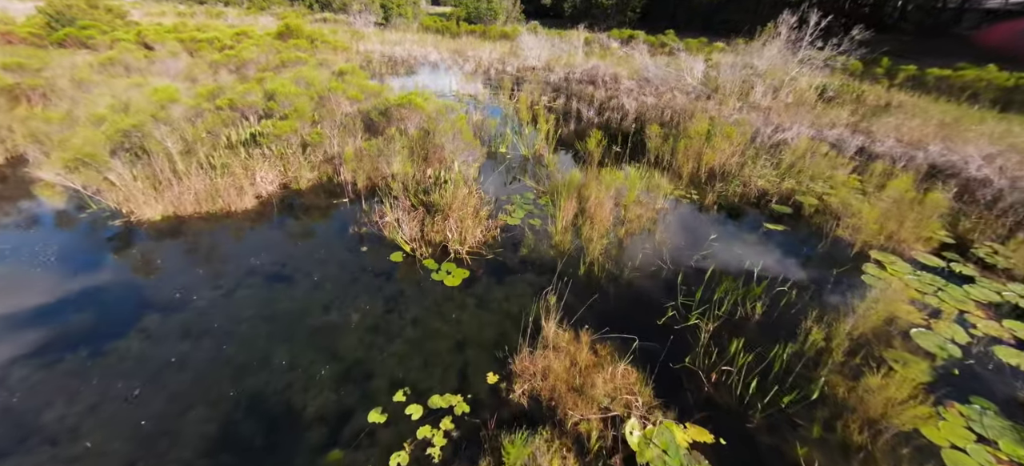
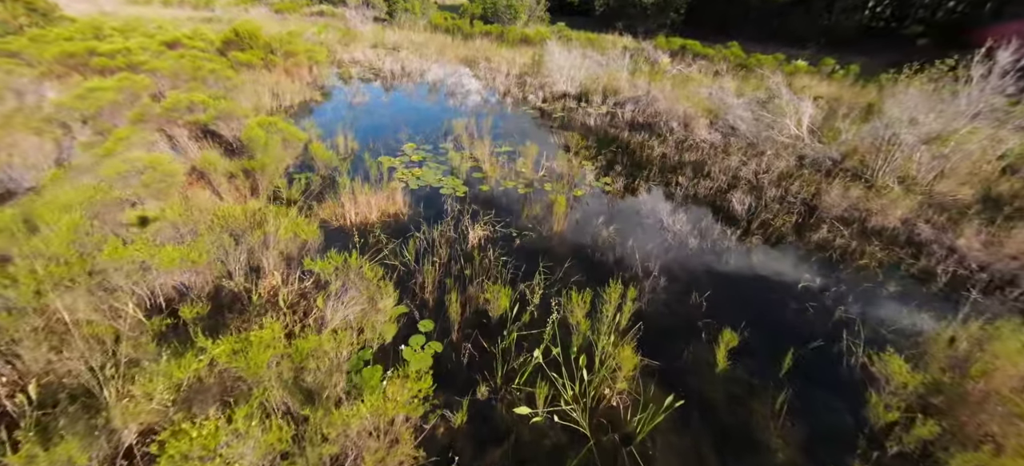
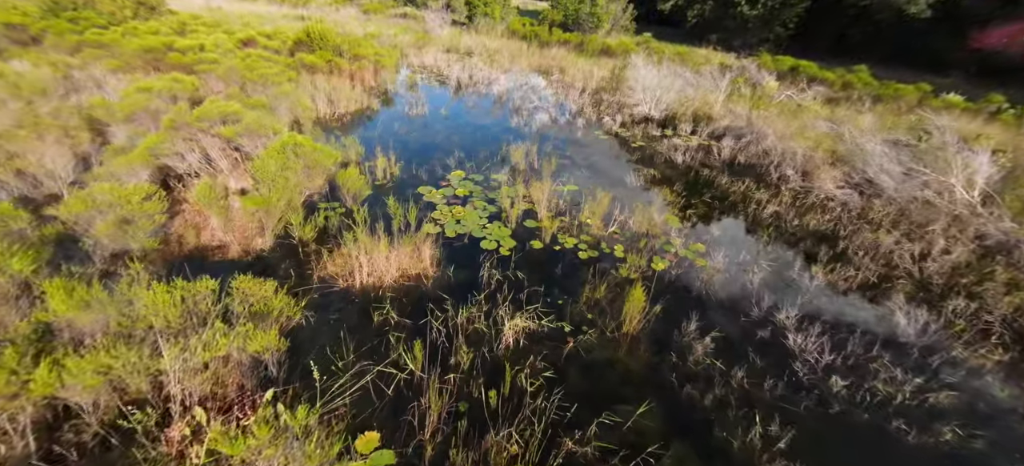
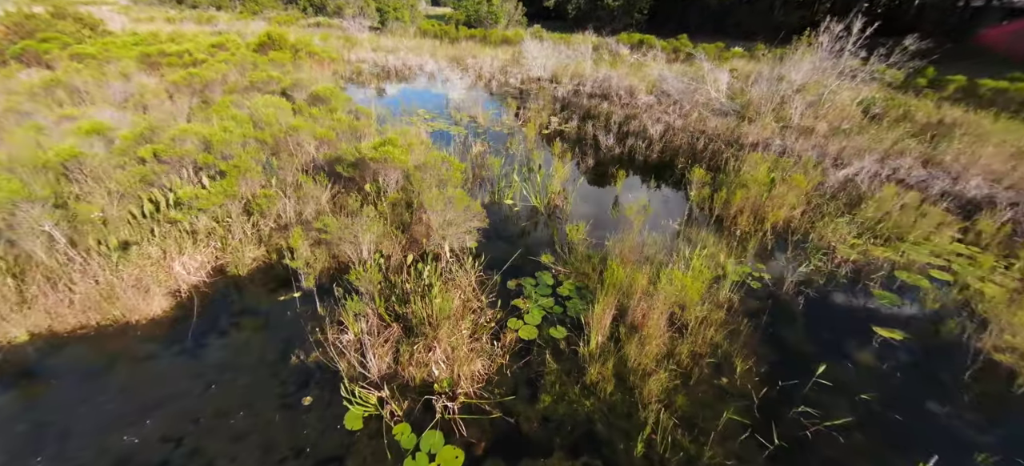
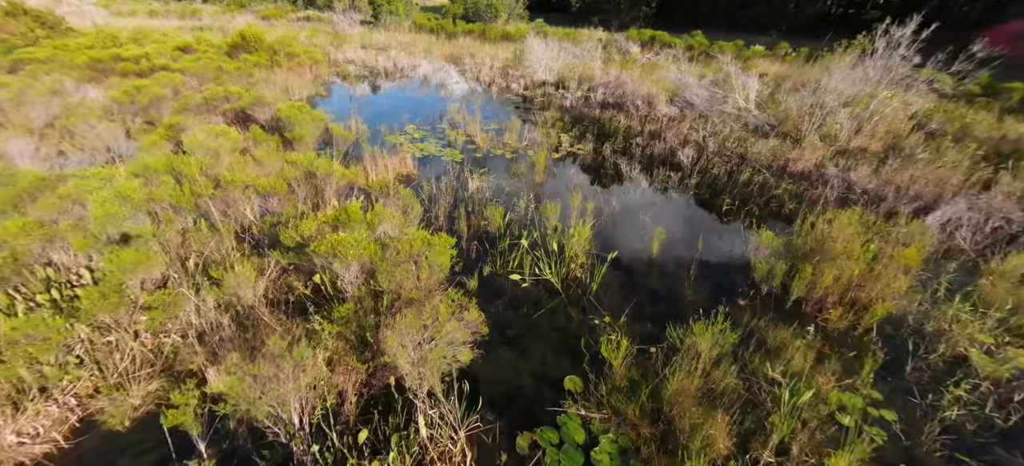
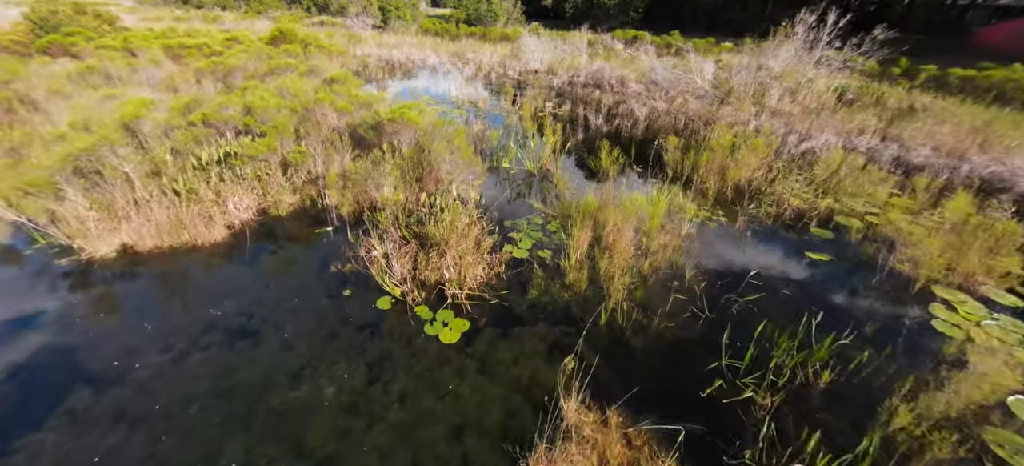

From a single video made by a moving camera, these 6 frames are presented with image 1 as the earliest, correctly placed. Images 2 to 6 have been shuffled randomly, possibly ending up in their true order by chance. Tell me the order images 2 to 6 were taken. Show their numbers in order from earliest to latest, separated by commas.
6, 4, 5, 2, 3
